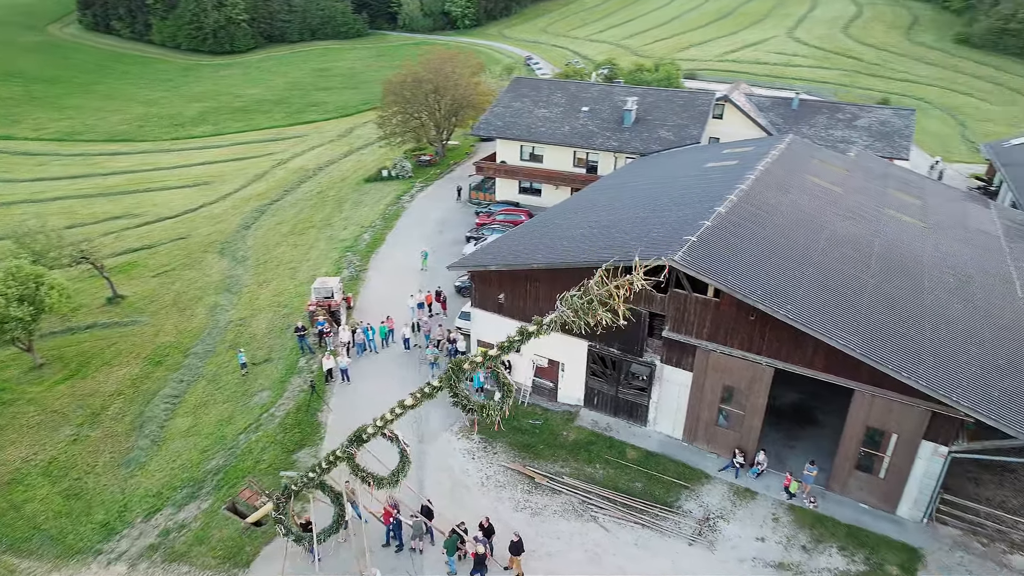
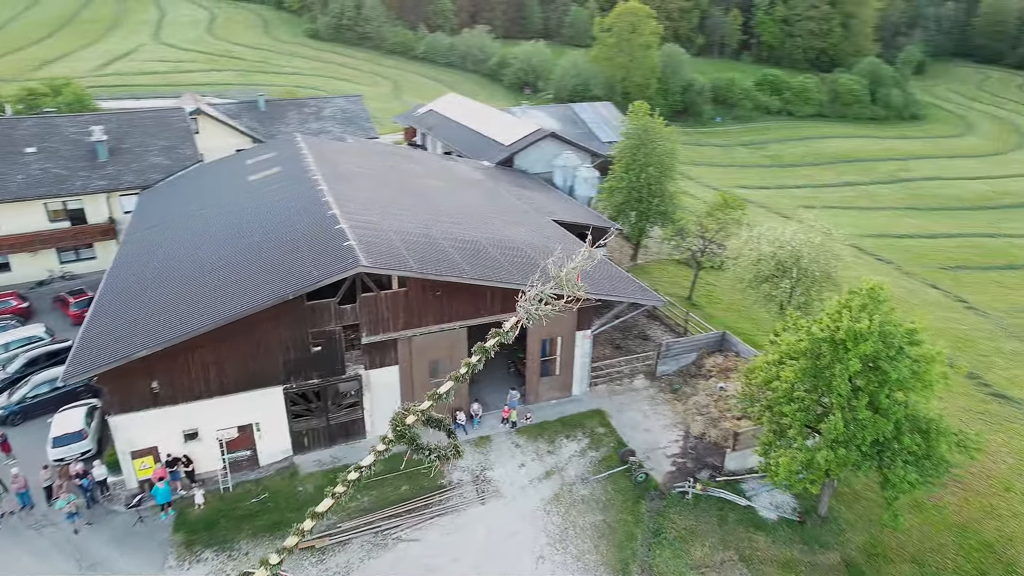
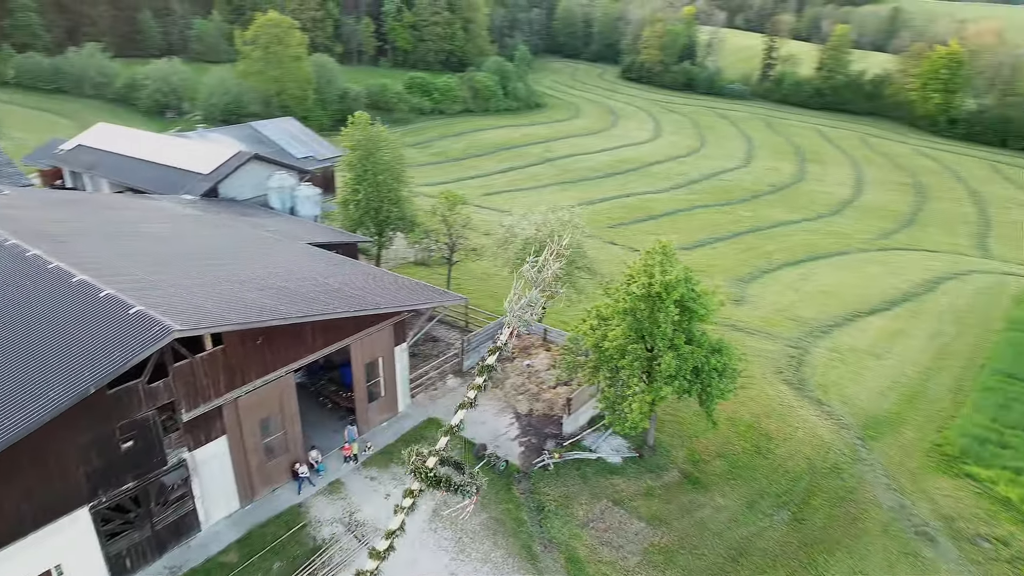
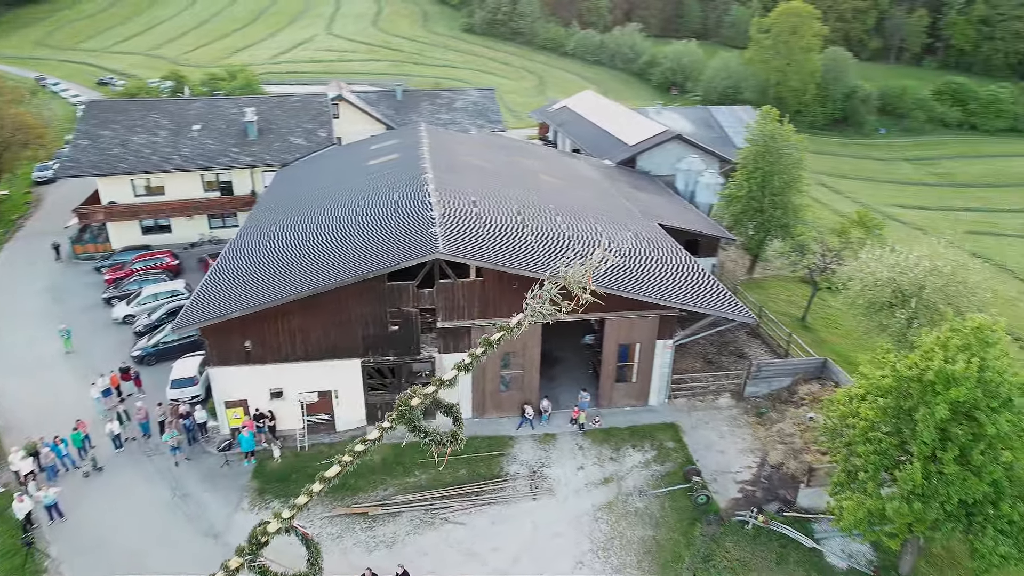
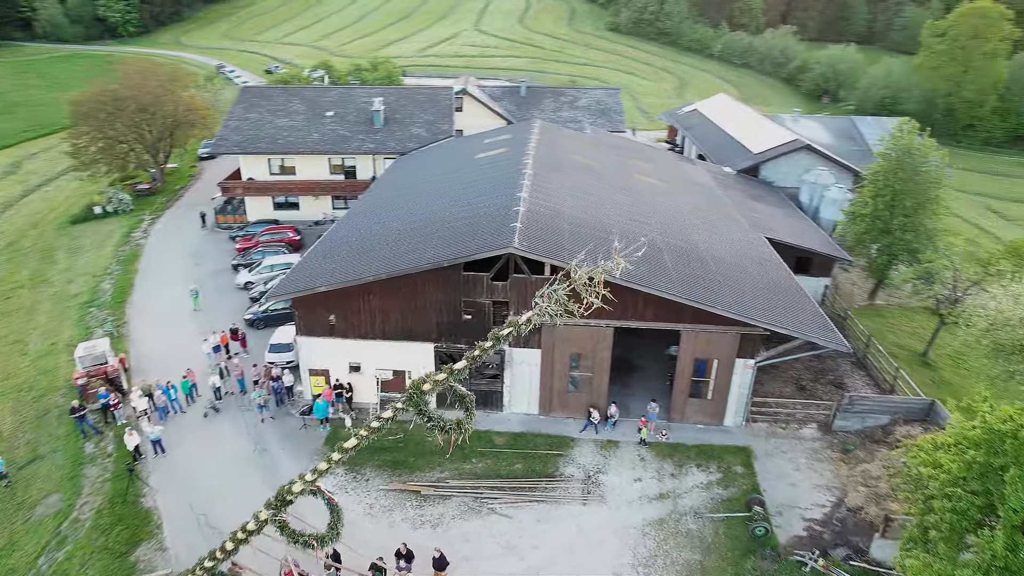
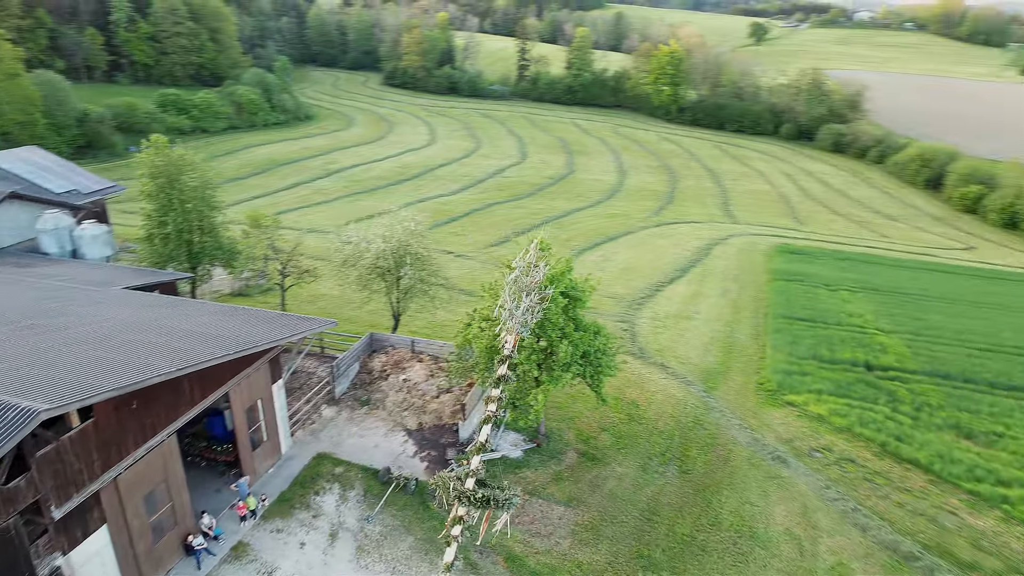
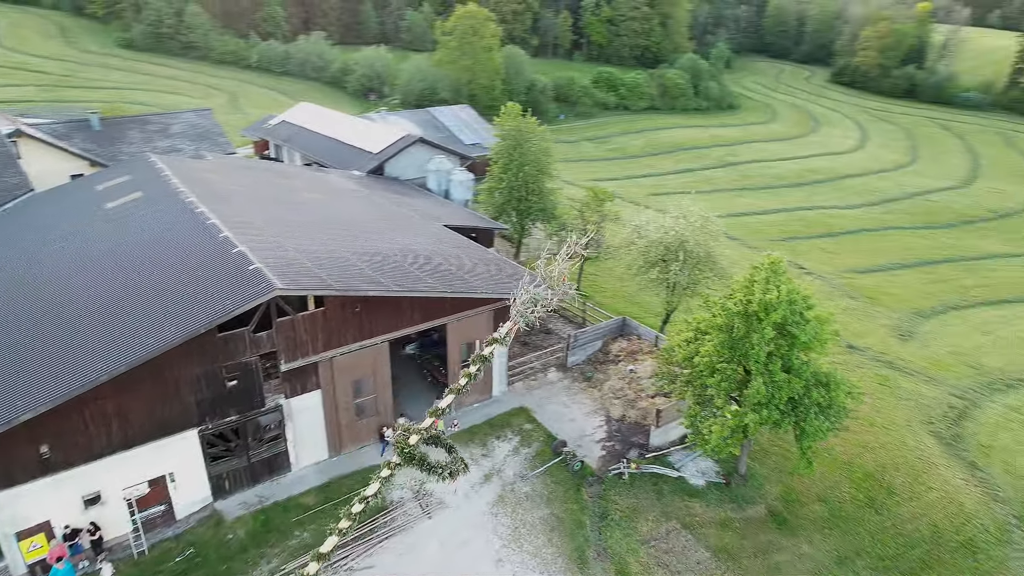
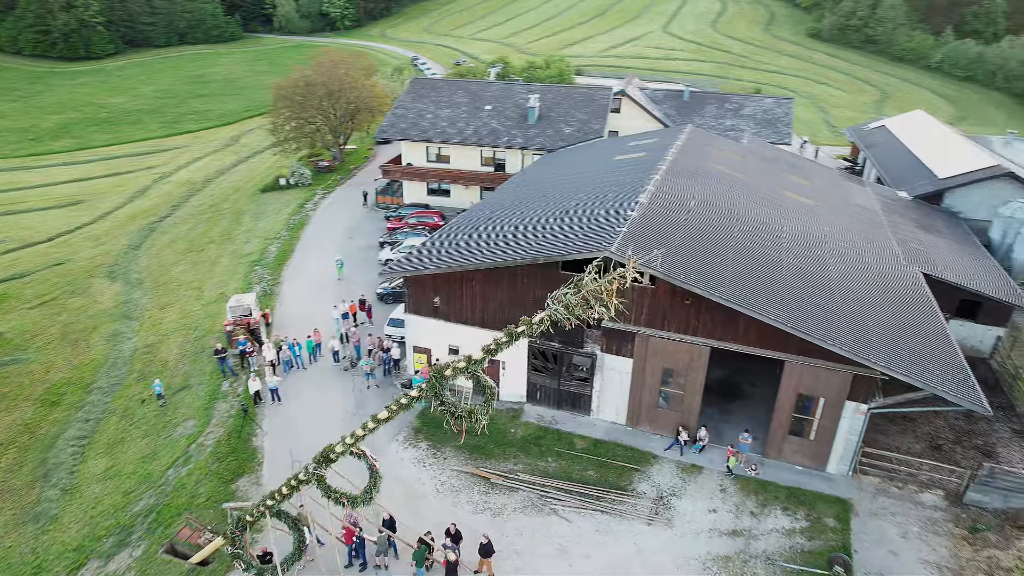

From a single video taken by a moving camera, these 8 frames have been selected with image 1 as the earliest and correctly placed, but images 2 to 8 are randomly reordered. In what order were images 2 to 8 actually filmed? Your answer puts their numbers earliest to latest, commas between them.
8, 5, 4, 2, 7, 3, 6
